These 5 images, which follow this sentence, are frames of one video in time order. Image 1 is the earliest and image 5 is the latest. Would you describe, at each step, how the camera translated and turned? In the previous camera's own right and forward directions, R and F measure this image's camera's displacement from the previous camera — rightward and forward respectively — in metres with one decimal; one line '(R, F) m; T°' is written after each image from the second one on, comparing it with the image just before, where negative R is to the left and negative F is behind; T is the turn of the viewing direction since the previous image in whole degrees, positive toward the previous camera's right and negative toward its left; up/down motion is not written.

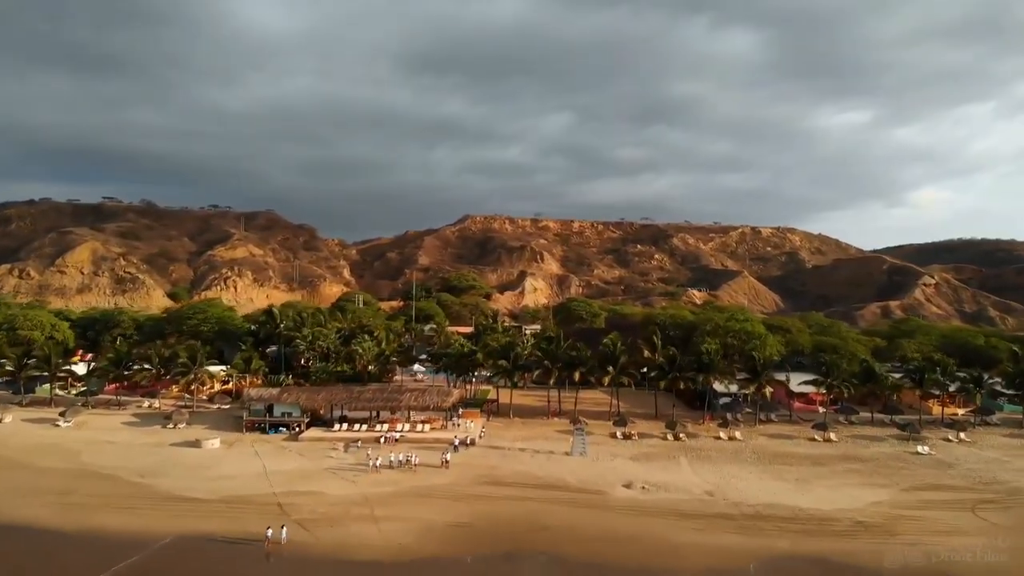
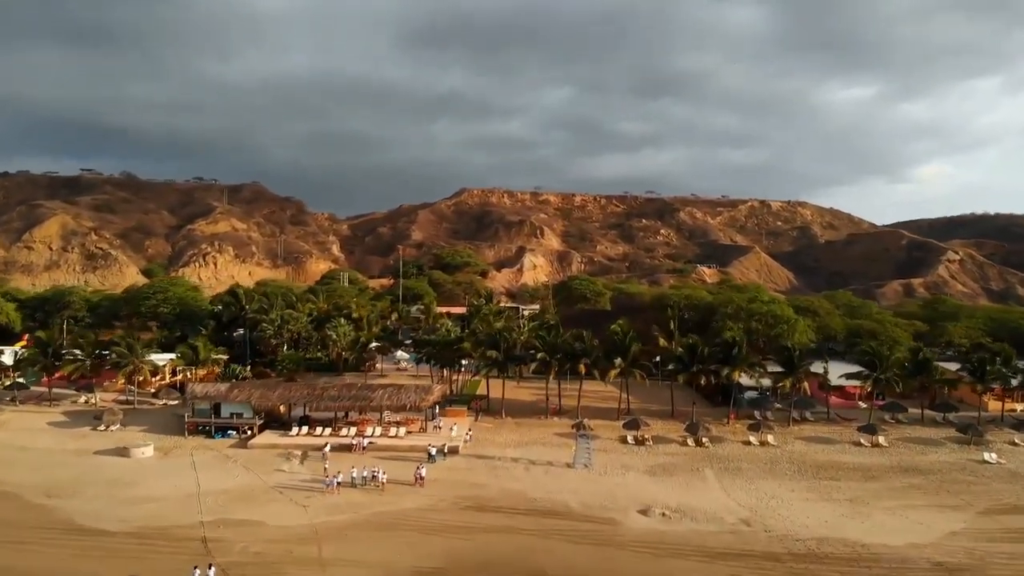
(+0.5, +7.9) m; 0°
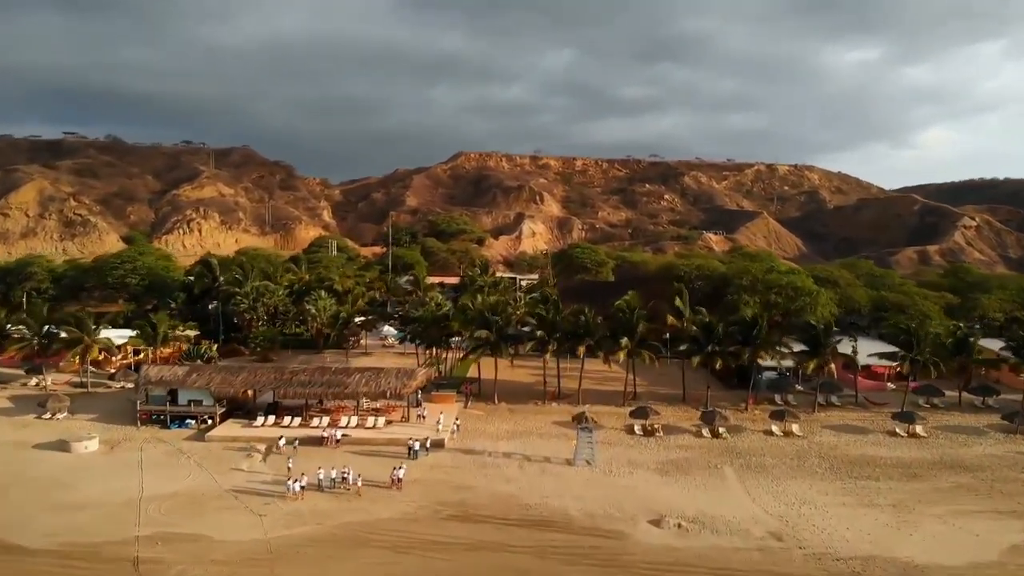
(+0.3, +4.9) m; 0°
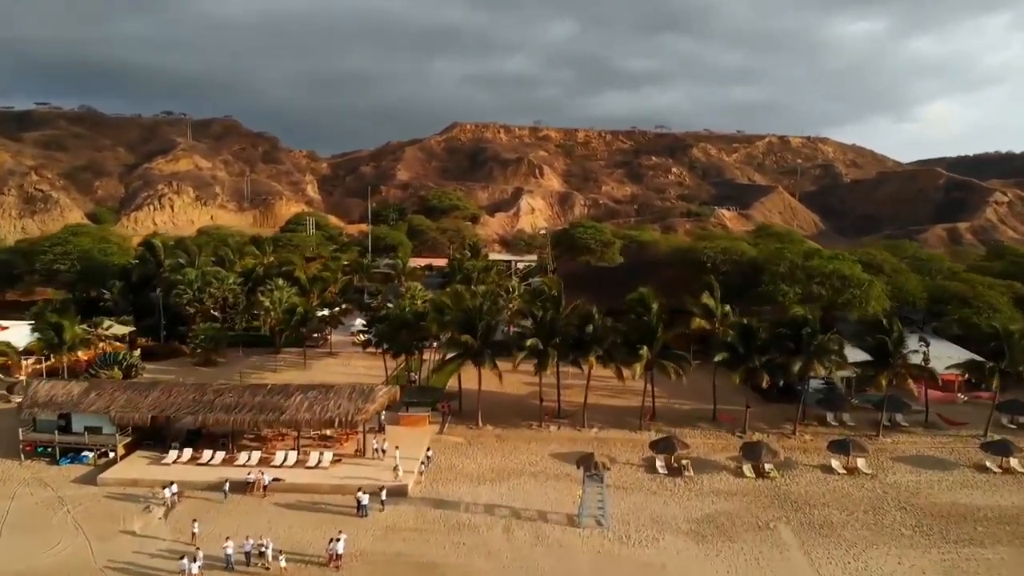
(+0.5, +8.4) m; 0°
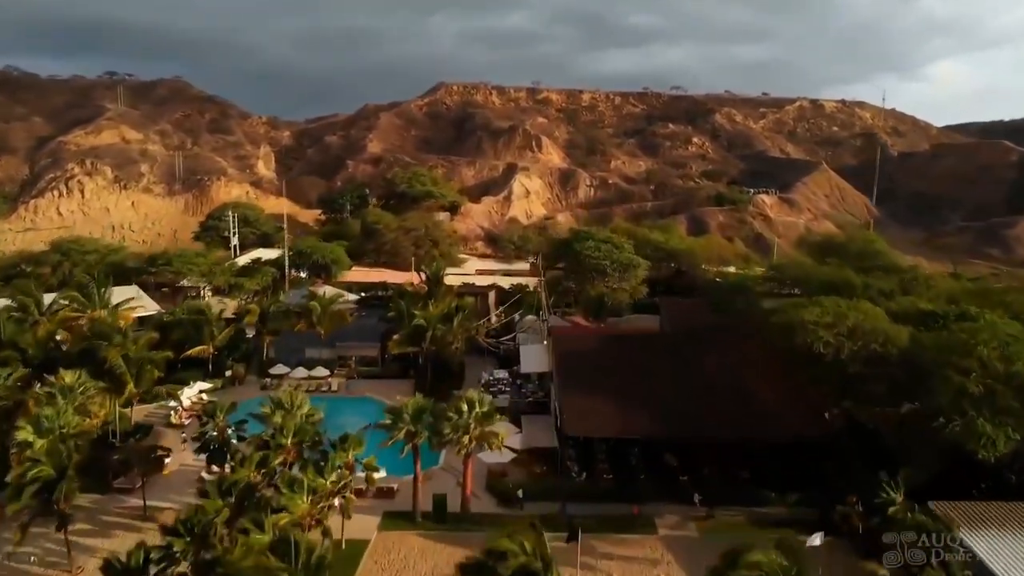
(+1.4, +20.0) m; 0°
